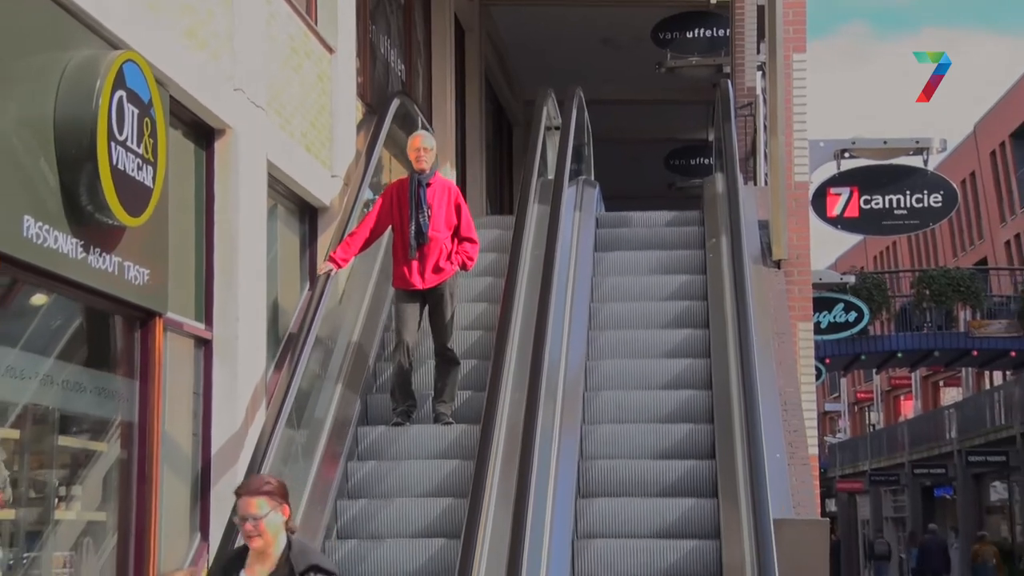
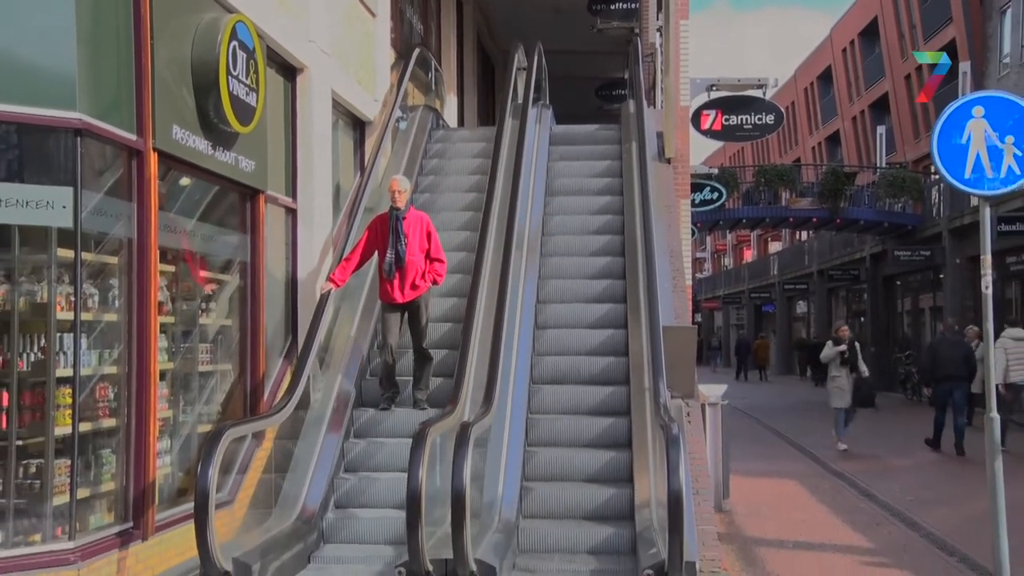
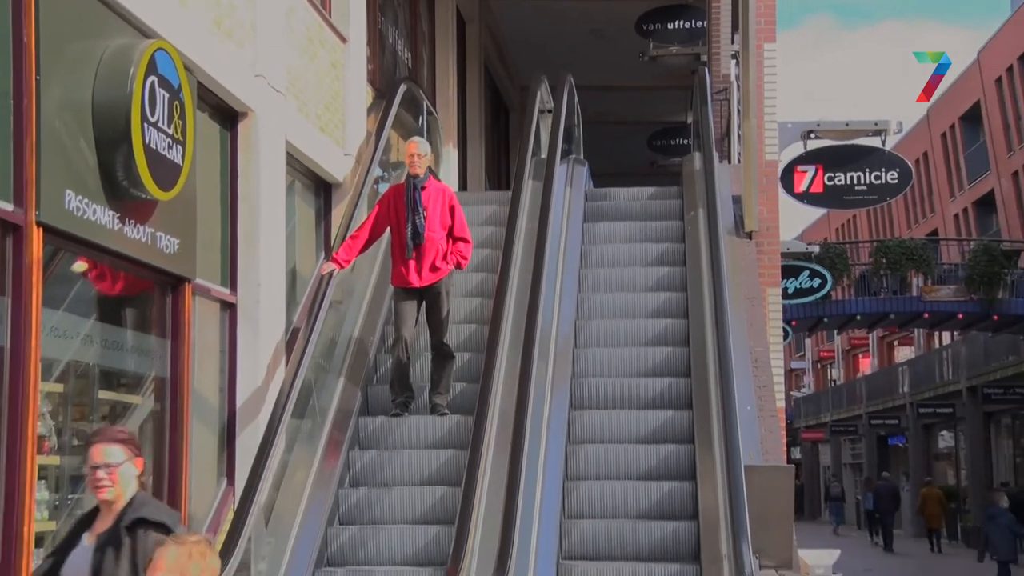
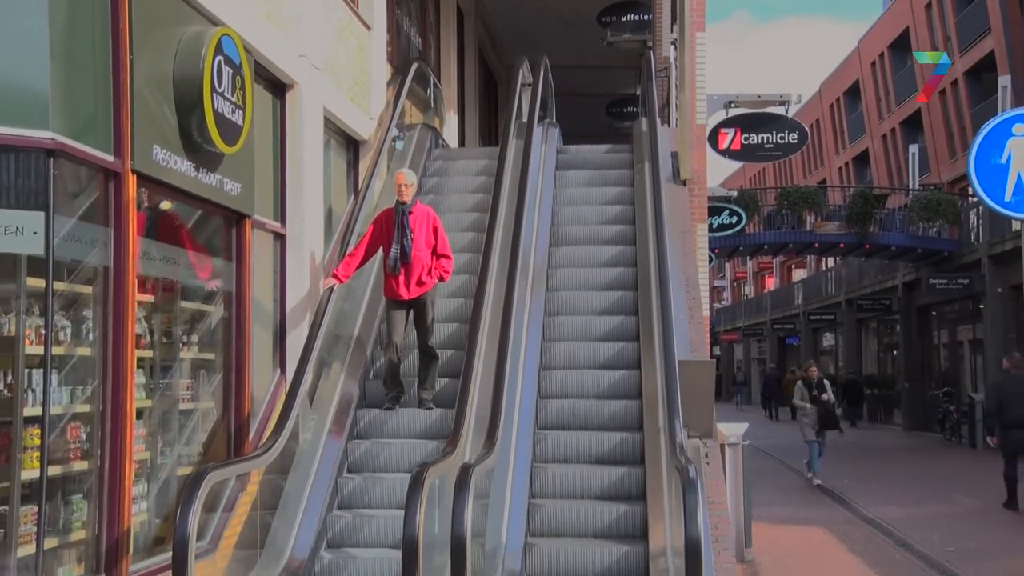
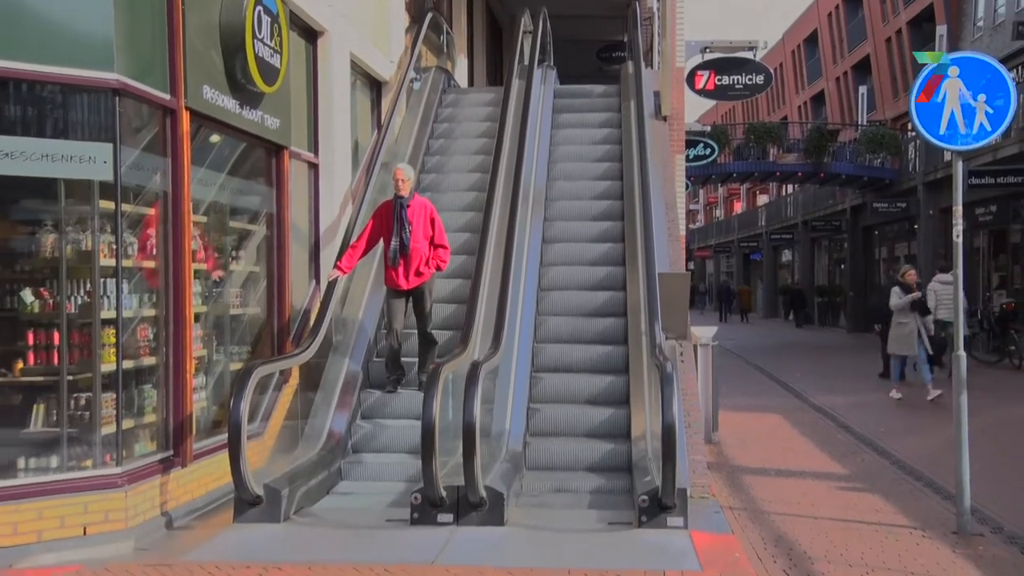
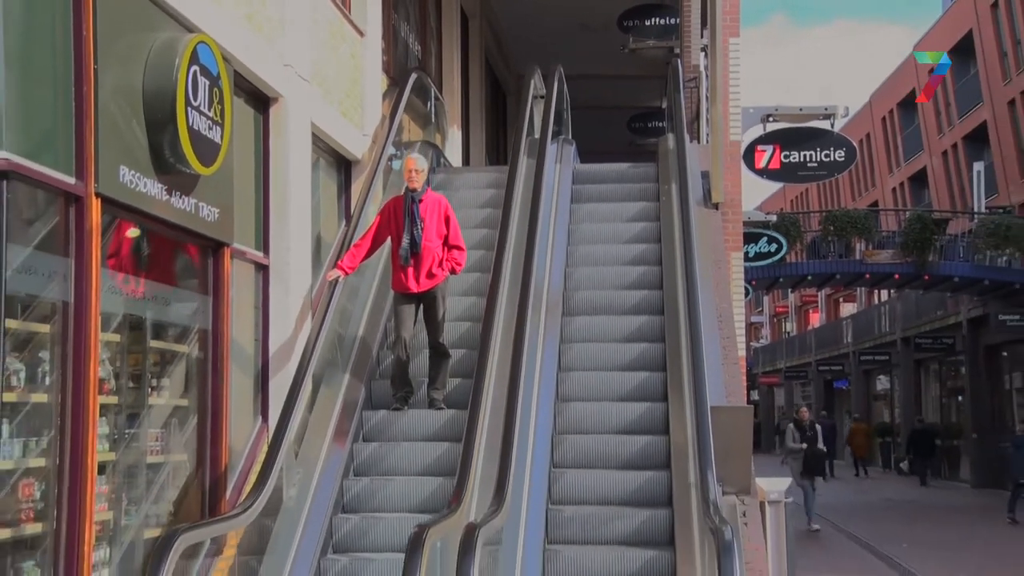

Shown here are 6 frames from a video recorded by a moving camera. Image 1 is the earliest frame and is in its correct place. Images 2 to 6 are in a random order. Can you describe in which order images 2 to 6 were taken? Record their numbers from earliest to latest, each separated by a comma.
3, 6, 4, 2, 5
